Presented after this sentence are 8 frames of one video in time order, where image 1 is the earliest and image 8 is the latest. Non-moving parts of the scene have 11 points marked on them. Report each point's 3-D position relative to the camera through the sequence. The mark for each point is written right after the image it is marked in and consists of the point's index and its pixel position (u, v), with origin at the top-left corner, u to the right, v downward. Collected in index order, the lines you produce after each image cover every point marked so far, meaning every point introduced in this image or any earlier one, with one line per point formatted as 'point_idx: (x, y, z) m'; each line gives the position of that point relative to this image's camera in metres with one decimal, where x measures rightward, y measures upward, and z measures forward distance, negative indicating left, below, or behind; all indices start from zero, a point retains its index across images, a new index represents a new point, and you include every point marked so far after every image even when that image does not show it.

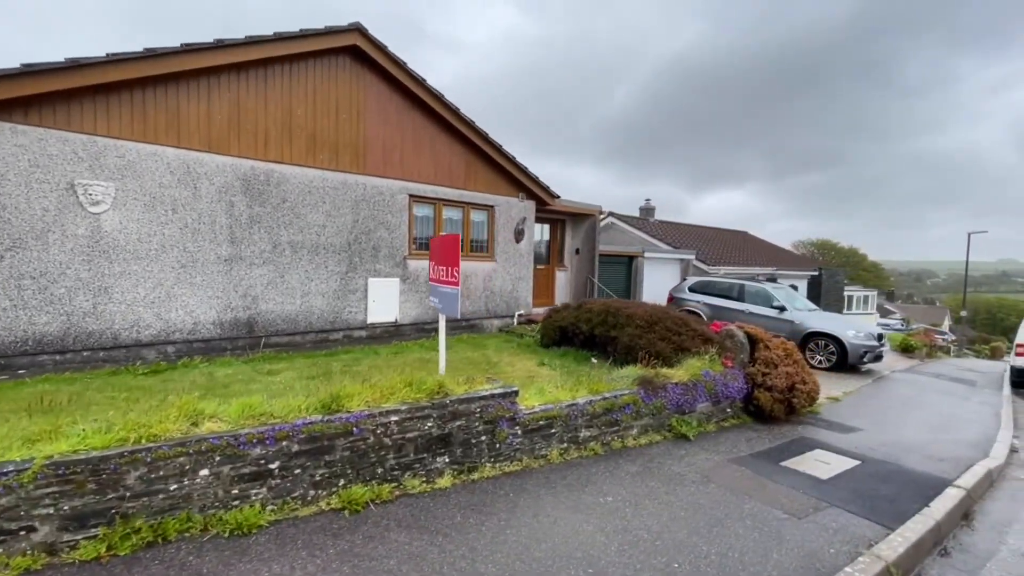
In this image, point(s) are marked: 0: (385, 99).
0: (-2.8, +4.1, +9.5) m
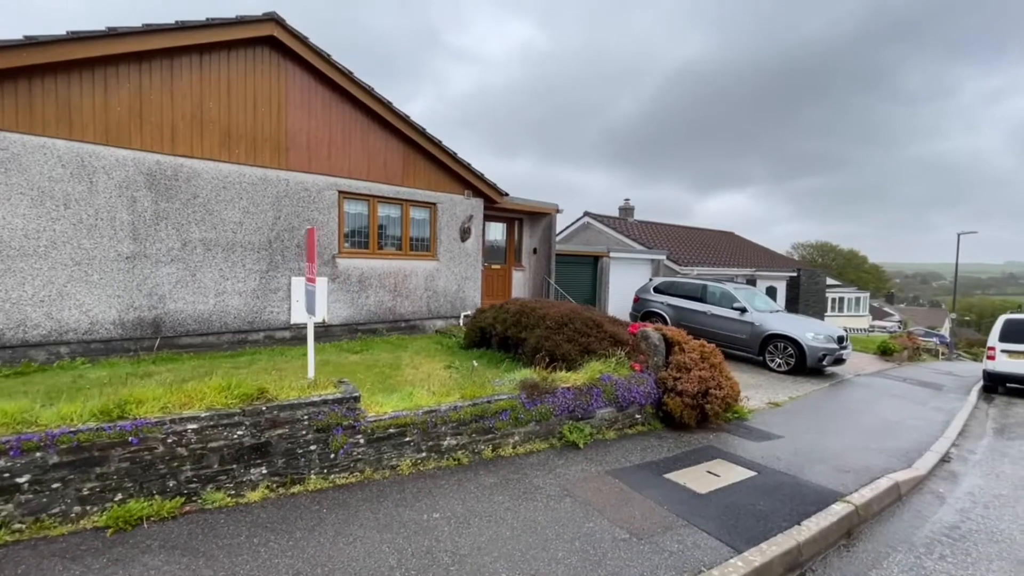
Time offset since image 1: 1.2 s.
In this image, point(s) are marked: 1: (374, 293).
0: (-4.3, +4.1, +9.2) m
1: (-3.3, -0.1, +10.3) m
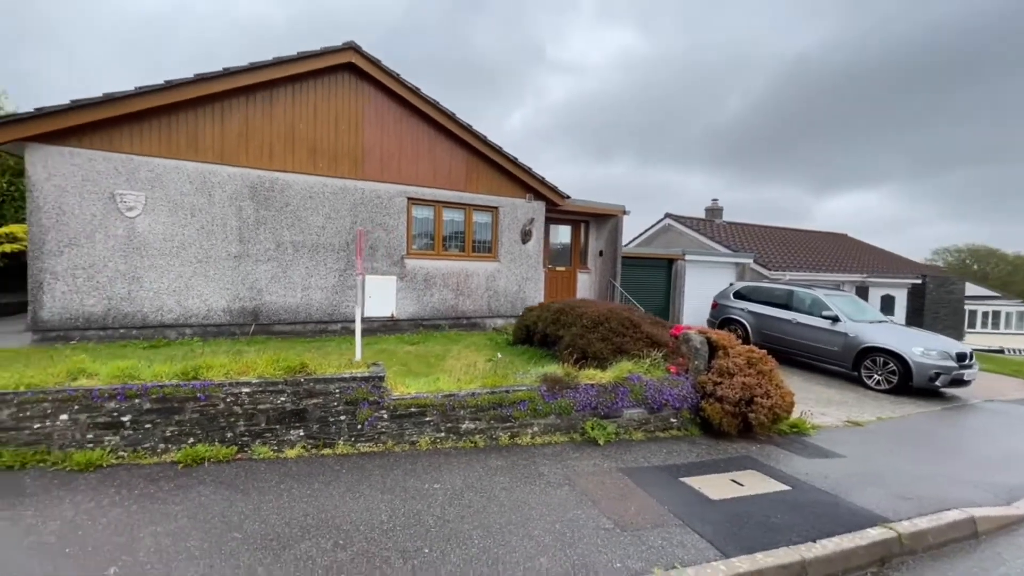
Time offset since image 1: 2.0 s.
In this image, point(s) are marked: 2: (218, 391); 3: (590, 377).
0: (-3.1, +4.2, +10.3) m
1: (-1.9, -0.1, +11.1) m
2: (-2.8, -1.0, +4.2) m
3: (+1.0, -1.2, +5.9) m
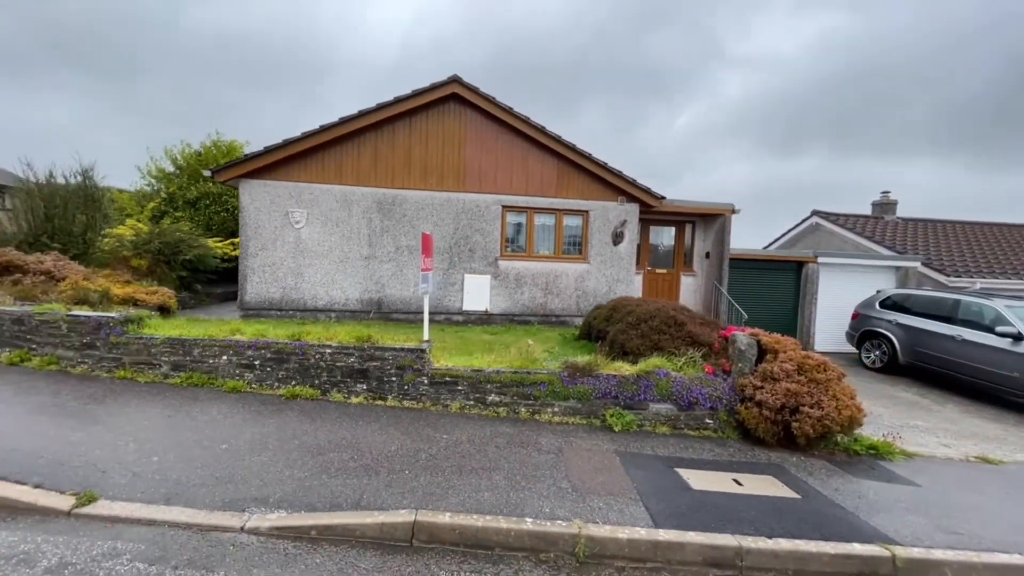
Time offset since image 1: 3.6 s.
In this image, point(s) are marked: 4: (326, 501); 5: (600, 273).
0: (-0.8, +4.3, +11.8) m
1: (+0.4, -0.1, +12.2) m
2: (-2.7, -0.8, +6.0) m
3: (+1.5, -1.2, +6.3) m
4: (-1.6, -1.8, +3.7) m
5: (+2.5, +0.4, +12.4) m
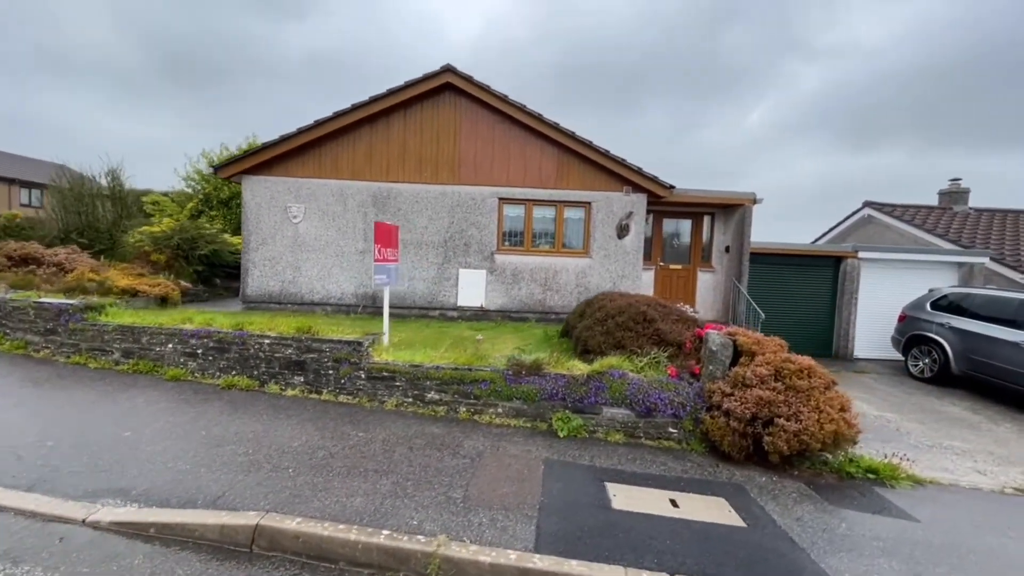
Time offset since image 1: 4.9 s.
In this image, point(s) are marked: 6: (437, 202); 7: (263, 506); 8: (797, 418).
0: (-0.9, +4.4, +11.4) m
1: (+0.4, +0.1, +11.7) m
2: (-3.5, -0.7, +5.9) m
3: (+0.7, -1.0, +5.7) m
4: (-2.6, -1.7, +3.5) m
5: (+2.5, +0.5, +11.7) m
6: (-2.0, +2.3, +11.5) m
7: (-1.9, -1.7, +3.4) m
8: (+3.1, -1.4, +4.8) m
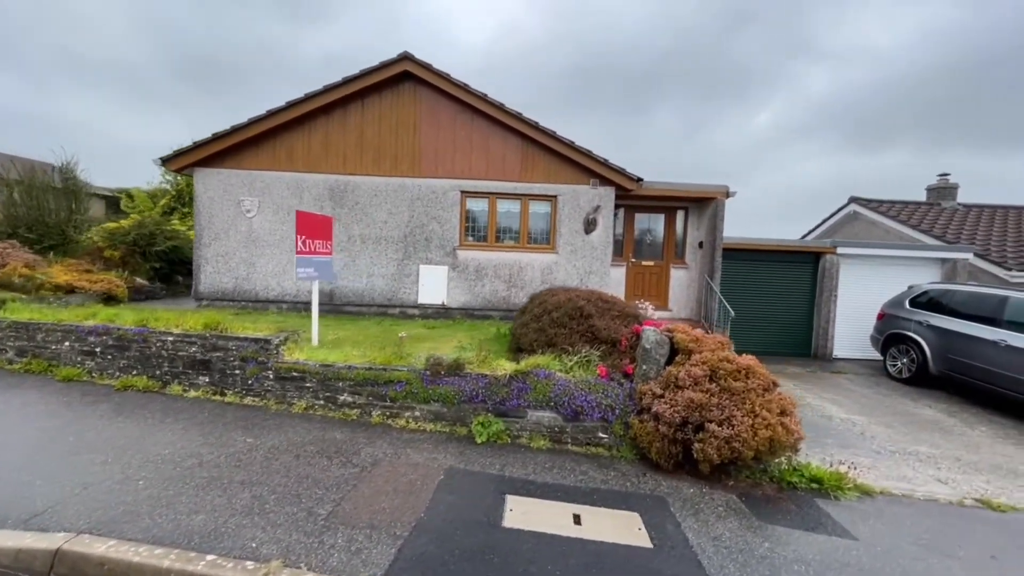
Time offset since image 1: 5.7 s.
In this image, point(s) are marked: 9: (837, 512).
0: (-1.9, +4.5, +11.0) m
1: (-0.6, +0.1, +11.2) m
2: (-4.5, -0.6, +5.4) m
3: (-0.2, -1.0, +5.2) m
4: (-3.6, -1.6, +3.1) m
5: (+1.5, +0.6, +11.3) m
6: (-2.9, +2.4, +11.1) m
7: (-2.9, -1.6, +2.9) m
8: (+2.2, -1.4, +4.3) m
9: (+3.2, -2.2, +4.2) m
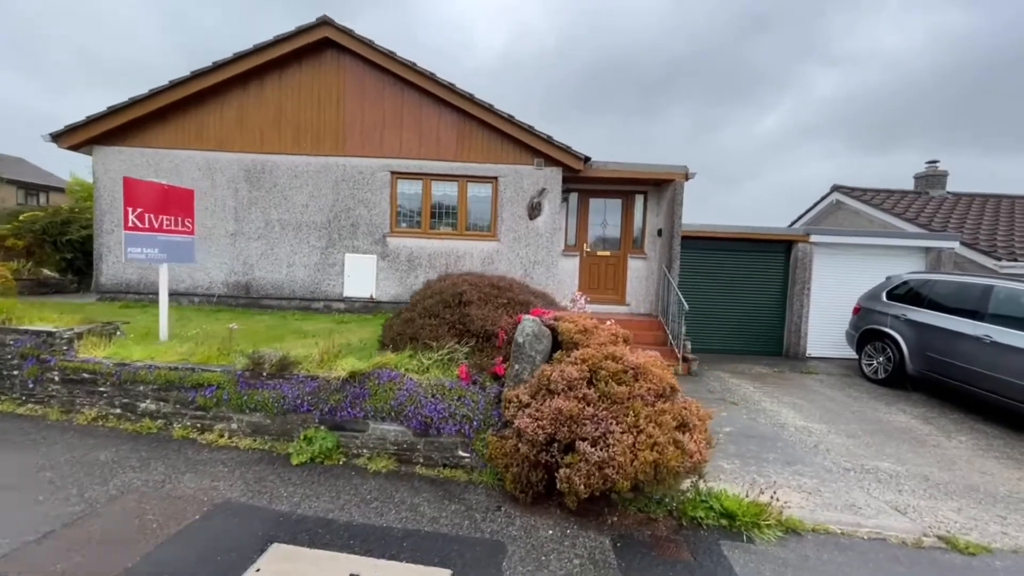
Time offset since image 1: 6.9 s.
0: (-3.3, +4.7, +9.9) m
1: (-2.1, +0.3, +10.1) m
2: (-6.0, -0.4, +4.3) m
3: (-1.7, -0.7, +4.1) m
4: (-5.1, -1.4, +2.0) m
5: (0.0, +0.8, +10.2) m
6: (-4.4, +2.6, +10.0) m
7: (-4.4, -1.4, +1.9) m
8: (+0.7, -1.1, +3.3) m
9: (+1.7, -2.0, +3.1) m
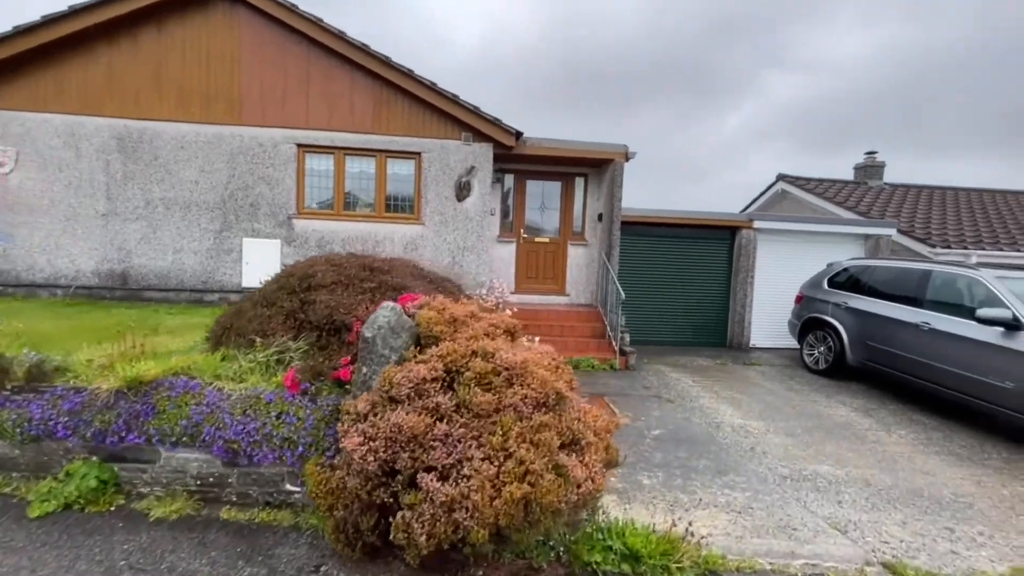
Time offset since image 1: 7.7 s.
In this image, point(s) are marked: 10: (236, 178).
0: (-4.9, +4.9, +8.5) m
1: (-3.6, +0.6, +9.0) m
2: (-7.0, -0.3, +2.9) m
3: (-2.8, -0.6, +3.0) m
4: (-5.9, -1.3, +0.6) m
5: (-1.5, +1.0, +9.2) m
6: (-5.9, +2.8, +8.6) m
7: (-5.2, -1.3, +0.5) m
8: (-0.3, -1.0, +2.4) m
9: (+0.7, -1.8, +2.3) m
10: (-5.5, +2.2, +8.7) m
